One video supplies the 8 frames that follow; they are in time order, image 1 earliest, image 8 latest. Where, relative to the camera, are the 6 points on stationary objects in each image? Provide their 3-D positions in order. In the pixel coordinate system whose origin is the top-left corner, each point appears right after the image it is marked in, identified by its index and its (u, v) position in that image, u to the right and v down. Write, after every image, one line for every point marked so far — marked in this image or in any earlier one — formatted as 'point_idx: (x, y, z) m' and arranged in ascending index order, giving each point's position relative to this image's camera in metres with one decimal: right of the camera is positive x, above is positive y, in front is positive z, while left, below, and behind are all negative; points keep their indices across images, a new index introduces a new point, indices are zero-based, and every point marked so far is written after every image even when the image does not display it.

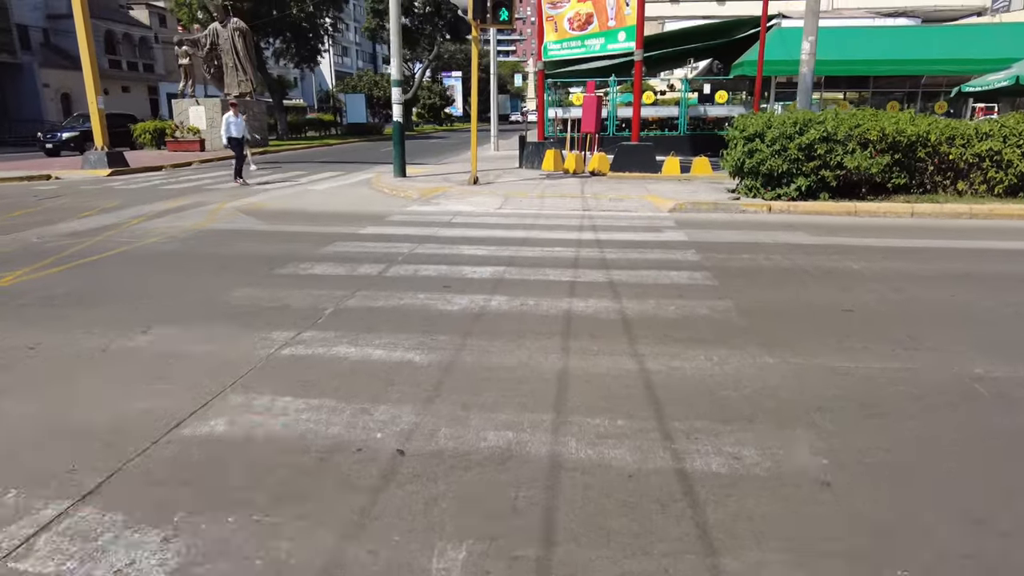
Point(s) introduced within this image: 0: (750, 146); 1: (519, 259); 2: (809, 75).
0: (+4.4, +2.6, +12.1) m
1: (+0.1, +0.4, +7.7) m
2: (+6.2, +4.4, +13.5) m
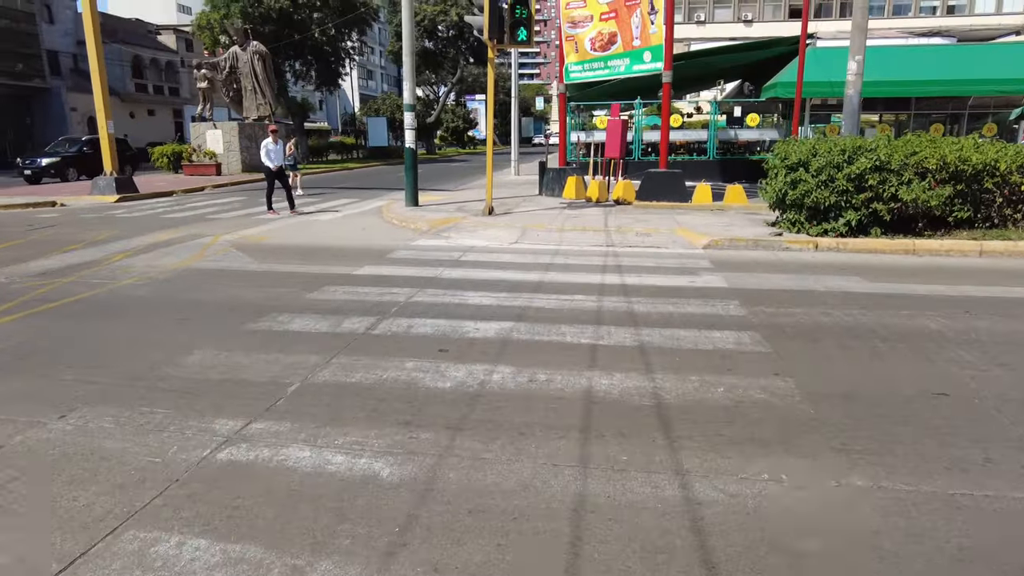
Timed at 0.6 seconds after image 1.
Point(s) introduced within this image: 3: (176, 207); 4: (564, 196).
0: (+4.7, +1.9, +10.9) m
1: (+0.2, -0.2, +6.6) m
2: (+6.6, +3.6, +12.3) m
3: (-9.2, +2.2, +17.7) m
4: (+1.4, +2.4, +17.1) m
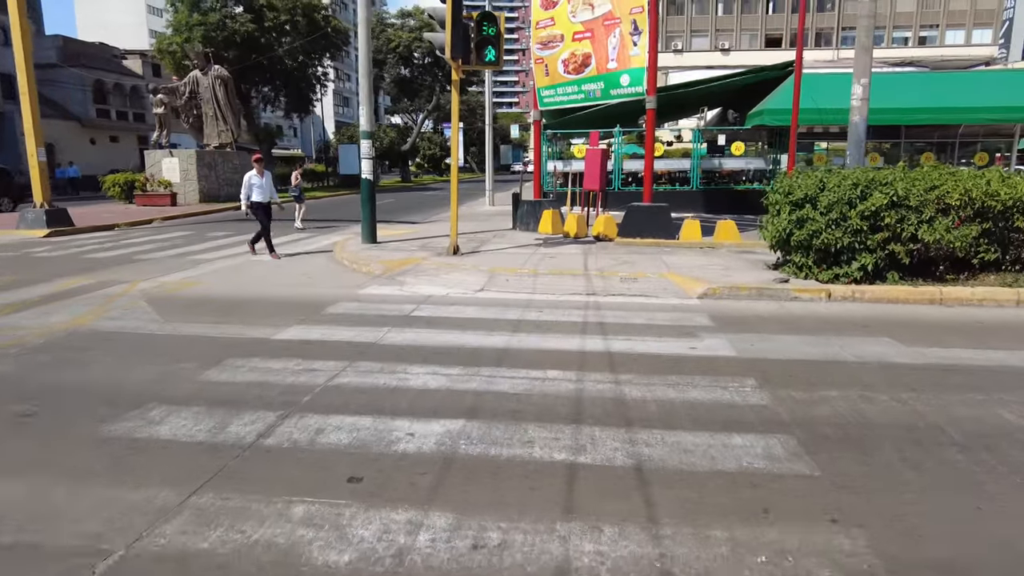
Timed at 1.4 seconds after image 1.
0: (+4.2, +1.1, +9.5) m
1: (-0.2, -0.9, +5.0) m
2: (+6.0, +2.8, +11.1) m
3: (-9.9, +1.1, +15.9) m
4: (+0.7, +1.4, +15.6) m
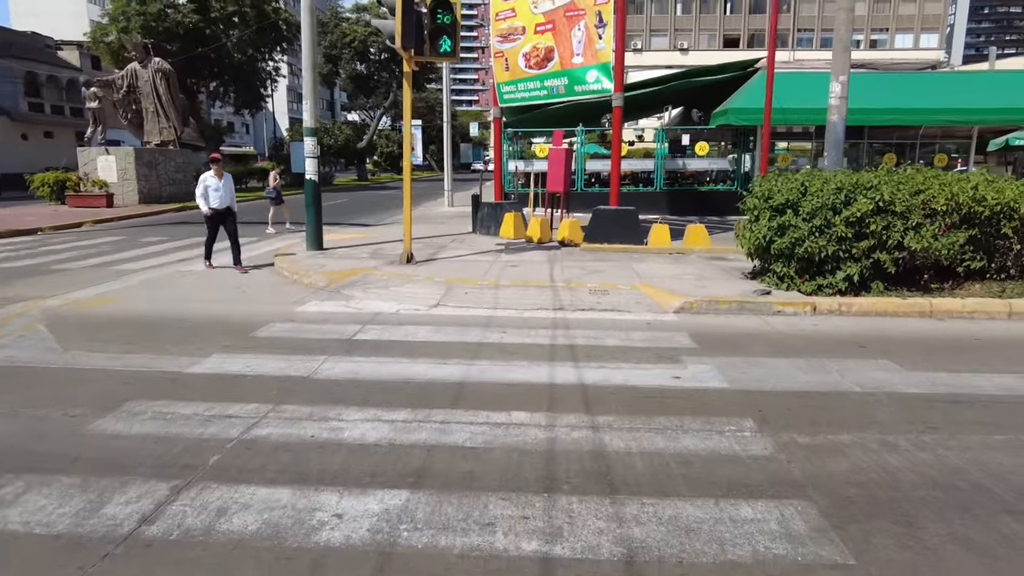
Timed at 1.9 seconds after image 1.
0: (+3.7, +0.9, +8.8) m
1: (-0.4, -1.1, +4.1) m
2: (+5.3, +2.7, +10.5) m
3: (-10.8, +0.8, +14.4) m
4: (-0.3, +1.2, +14.7) m
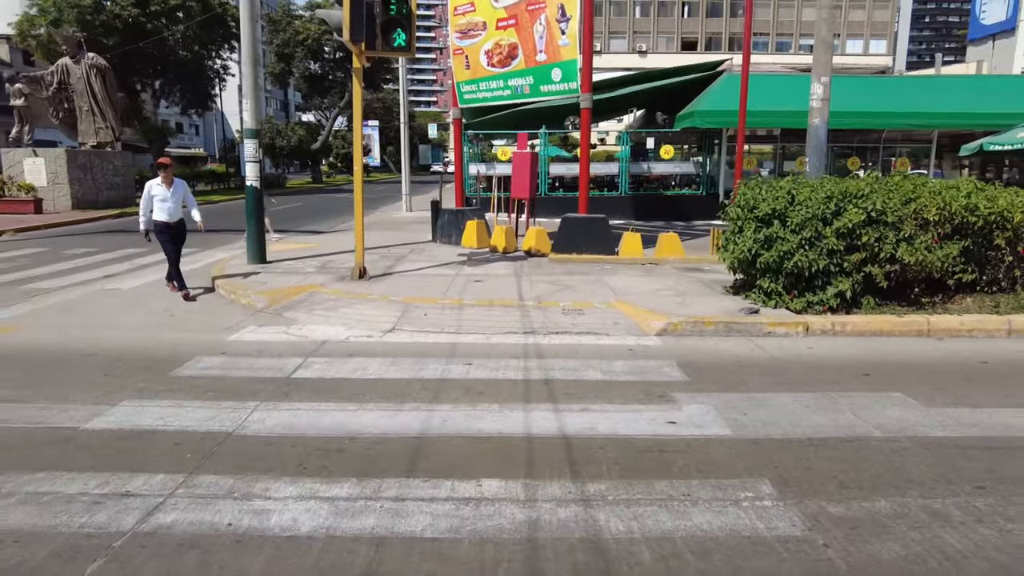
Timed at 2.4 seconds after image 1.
0: (+3.2, +0.7, +8.2) m
1: (-0.6, -1.3, +3.2) m
2: (+4.8, +2.5, +9.9) m
3: (-11.6, +0.4, +12.8) m
4: (-1.1, +0.9, +13.8) m
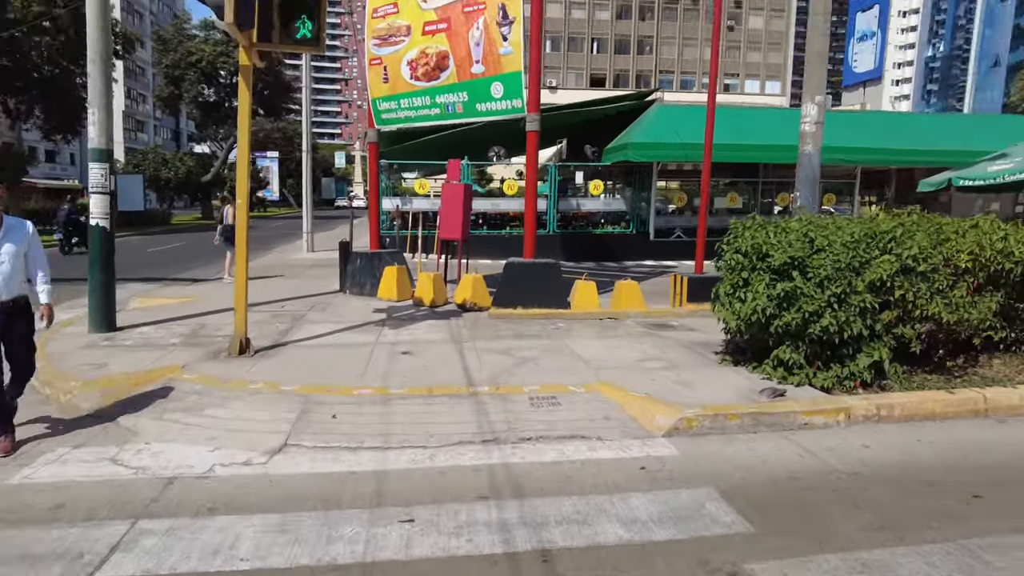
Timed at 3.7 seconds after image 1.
0: (+2.7, 0.0, +6.4) m
1: (-0.3, -1.8, +0.9) m
2: (+3.9, +1.7, +8.5) m
3: (-12.6, -0.8, +8.9) m
4: (-2.3, -0.1, +11.4) m
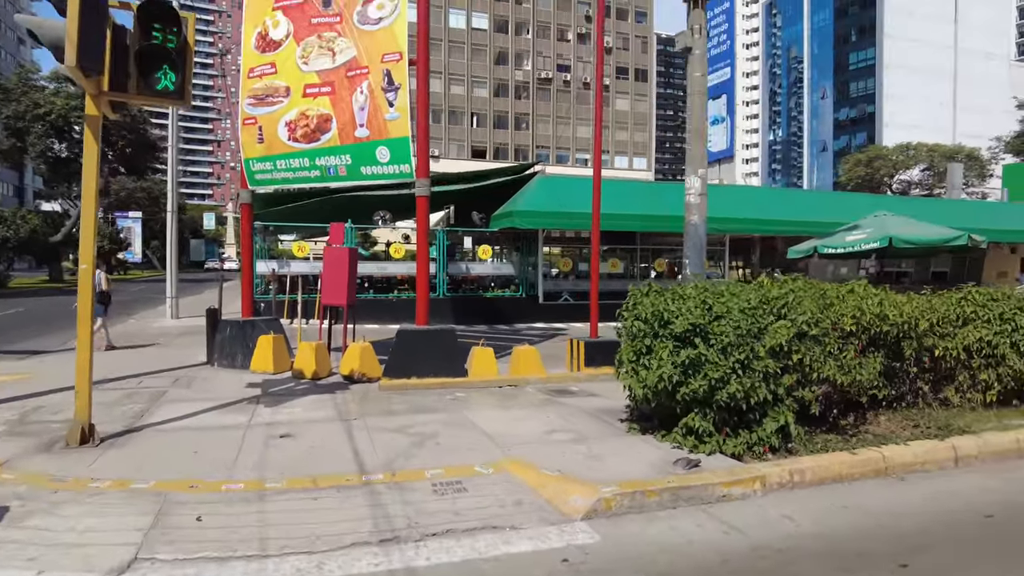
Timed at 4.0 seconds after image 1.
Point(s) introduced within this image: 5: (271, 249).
0: (+1.7, -0.6, +6.3) m
1: (-0.2, -1.9, +0.2) m
2: (+2.6, +0.8, +8.7) m
3: (-13.8, -1.7, +6.0) m
4: (-4.1, -1.3, +10.3) m
5: (-6.1, +1.0, +16.9) m
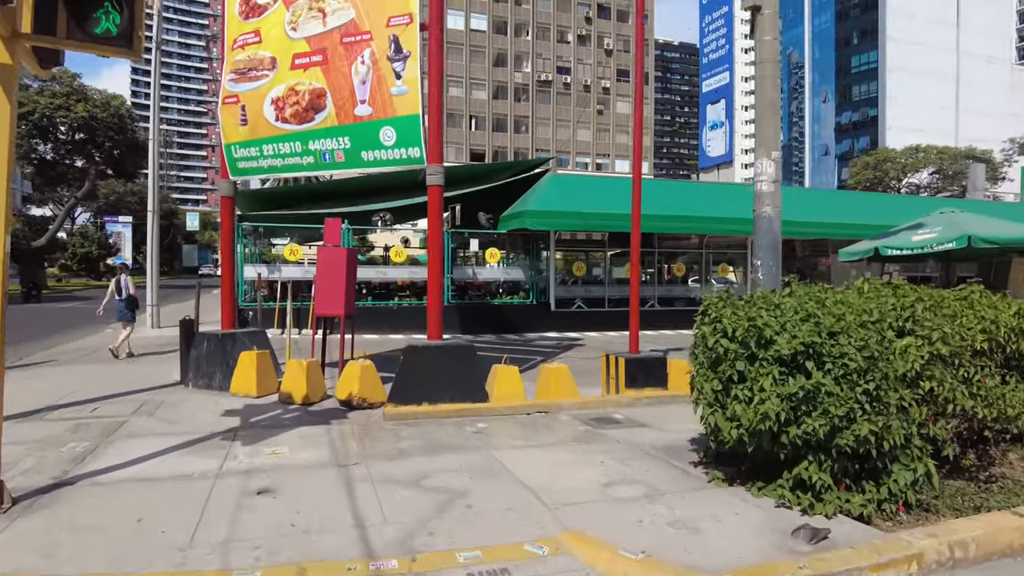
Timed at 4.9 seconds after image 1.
0: (+2.1, -0.7, +4.8) m
1: (+0.2, -1.9, -1.4) m
2: (+2.9, +0.8, +7.2) m
3: (-13.4, -1.7, +4.4) m
4: (-3.7, -1.4, +8.7) m
5: (-5.7, +0.9, +15.3) m
